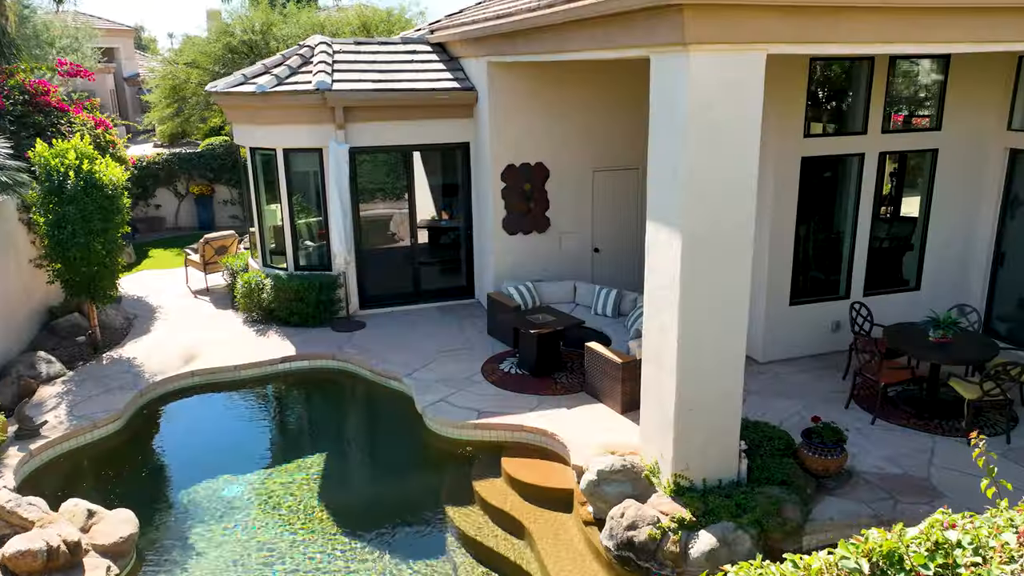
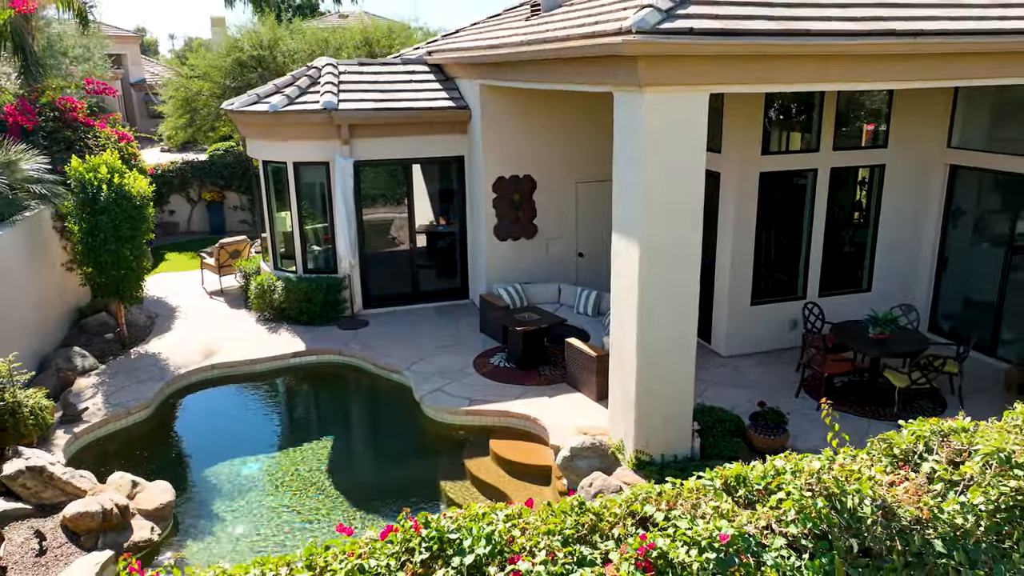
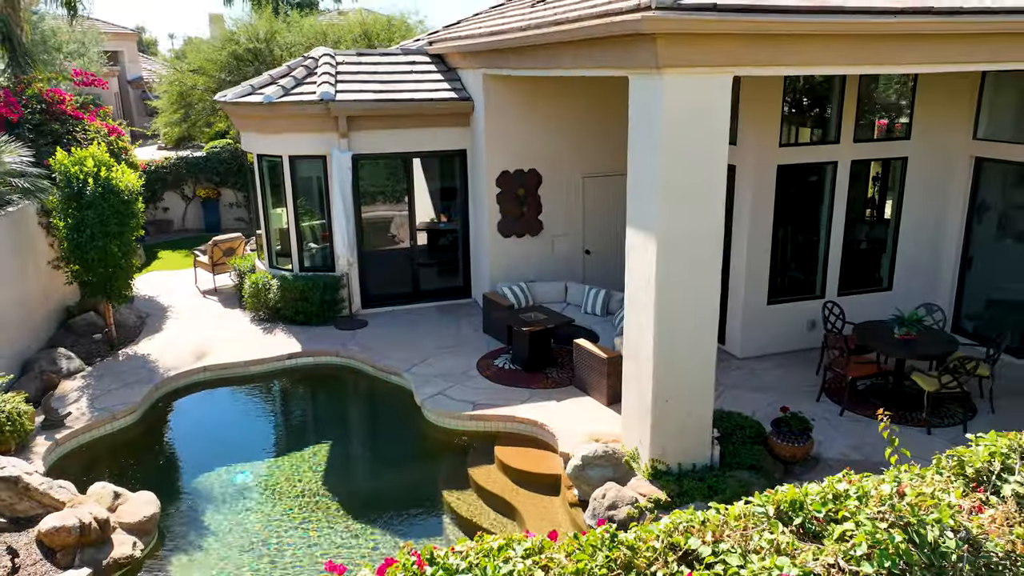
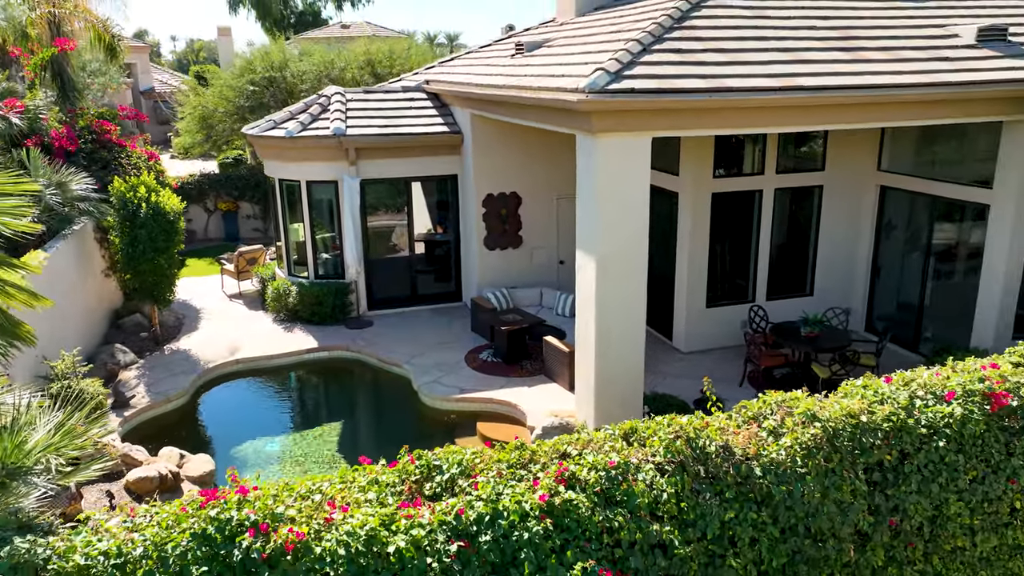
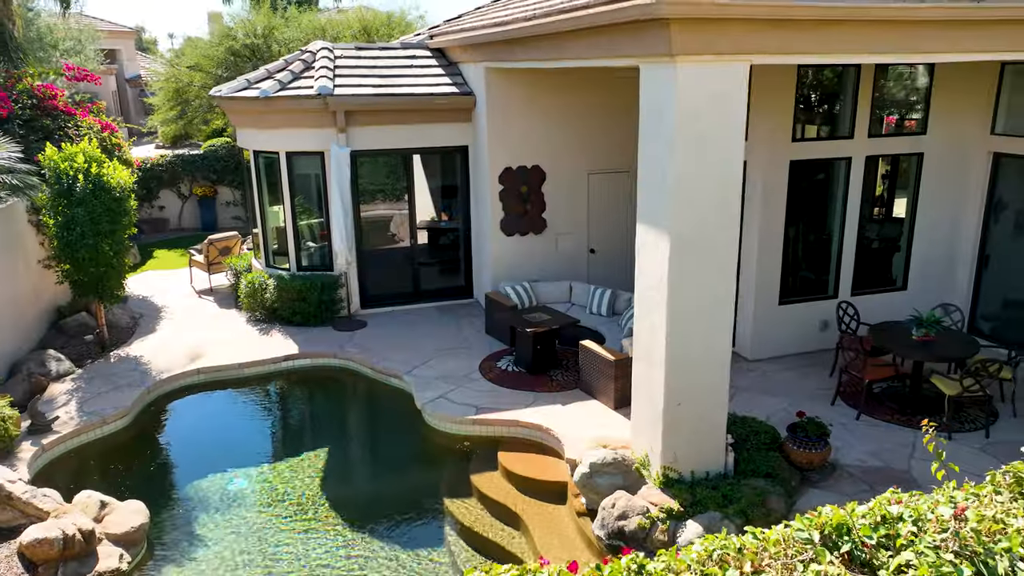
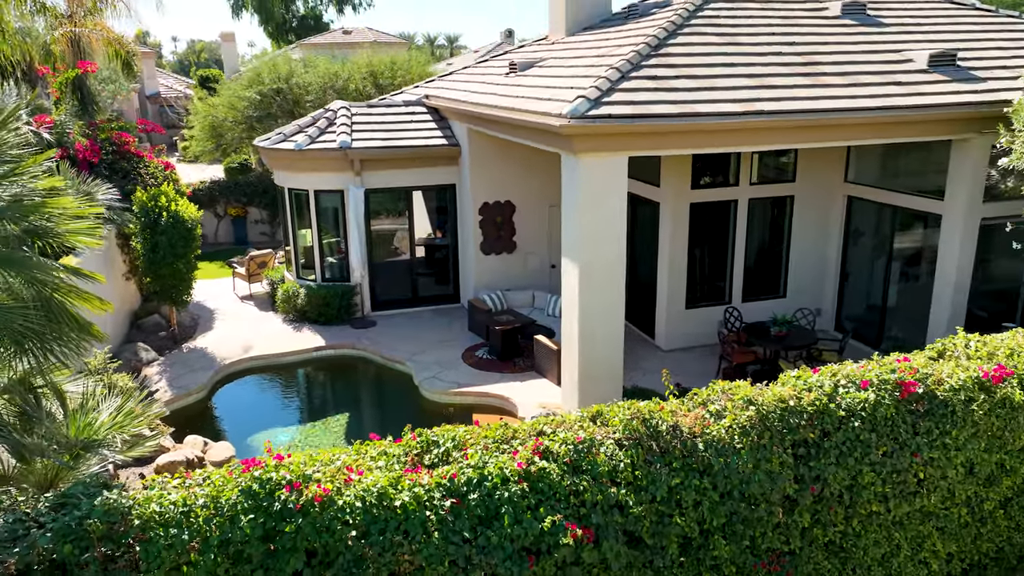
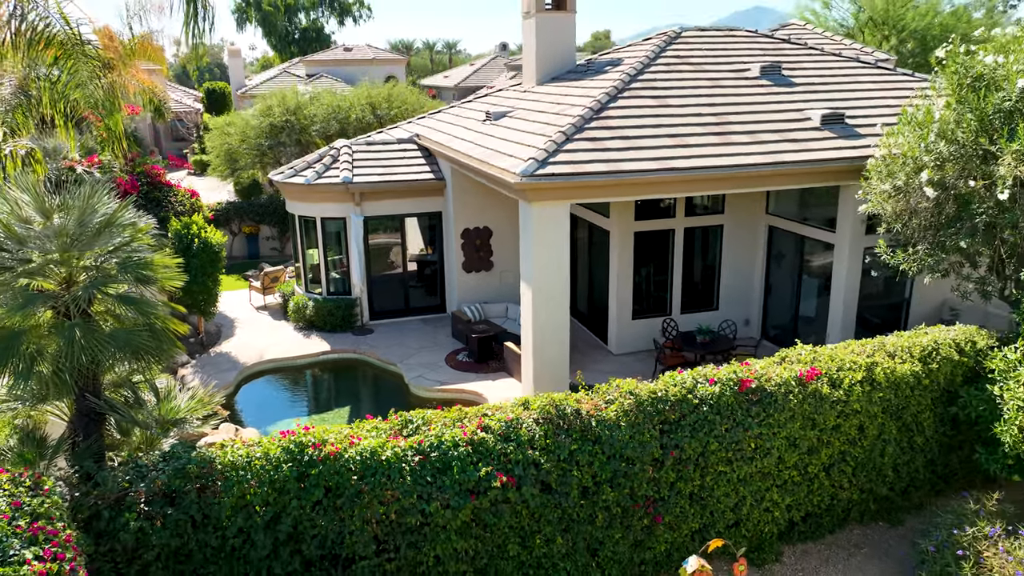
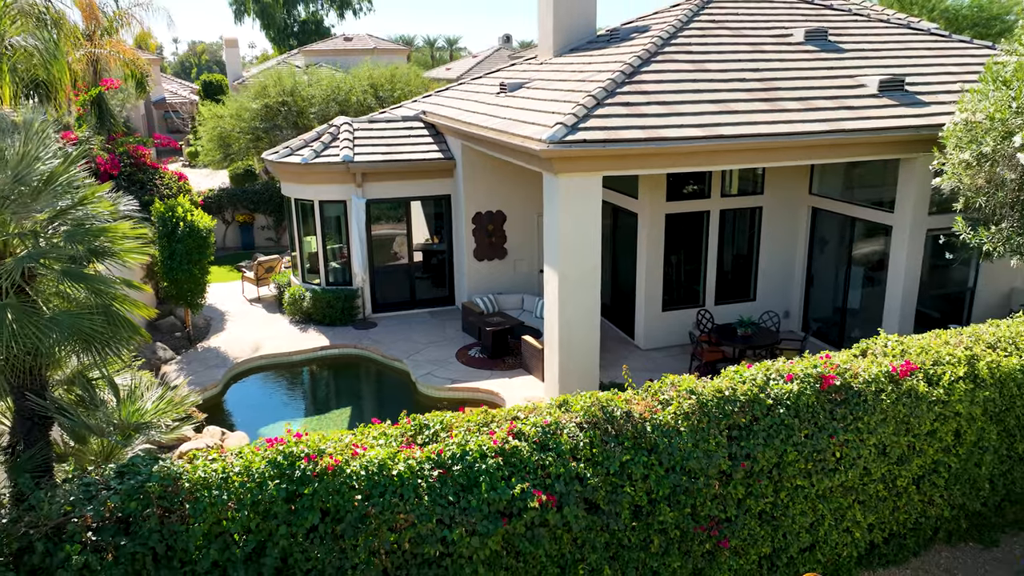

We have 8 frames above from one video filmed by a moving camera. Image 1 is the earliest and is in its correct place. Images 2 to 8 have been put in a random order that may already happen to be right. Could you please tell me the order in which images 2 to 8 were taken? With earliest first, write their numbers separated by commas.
5, 3, 2, 4, 6, 8, 7
